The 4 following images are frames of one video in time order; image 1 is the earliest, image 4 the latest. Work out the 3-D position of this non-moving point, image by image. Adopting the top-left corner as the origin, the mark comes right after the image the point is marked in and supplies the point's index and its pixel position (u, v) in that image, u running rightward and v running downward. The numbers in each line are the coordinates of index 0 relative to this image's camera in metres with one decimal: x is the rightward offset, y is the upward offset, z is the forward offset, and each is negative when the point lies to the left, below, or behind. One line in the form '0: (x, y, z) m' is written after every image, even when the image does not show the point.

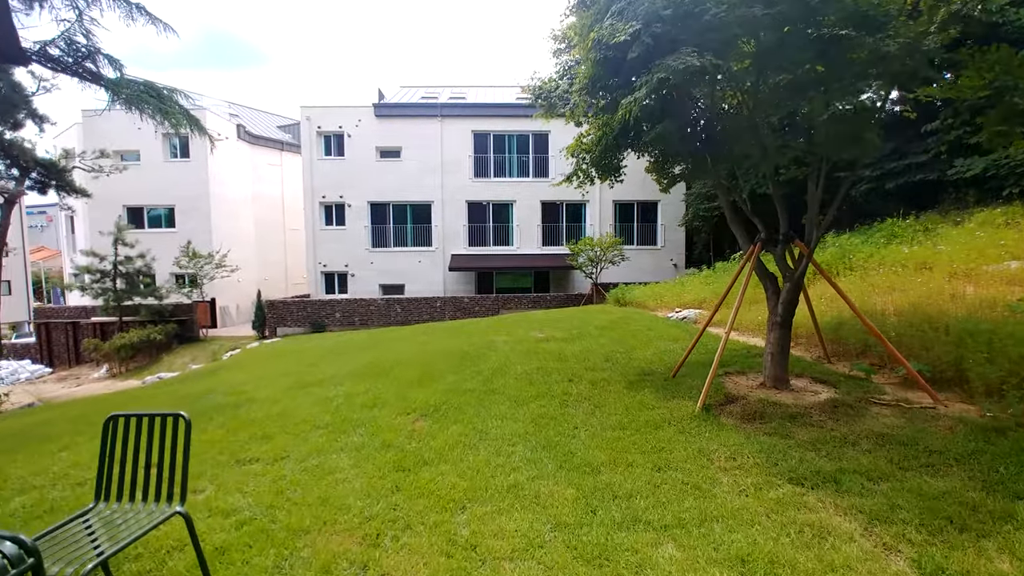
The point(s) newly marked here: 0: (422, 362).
0: (-1.6, -1.3, +8.1) m
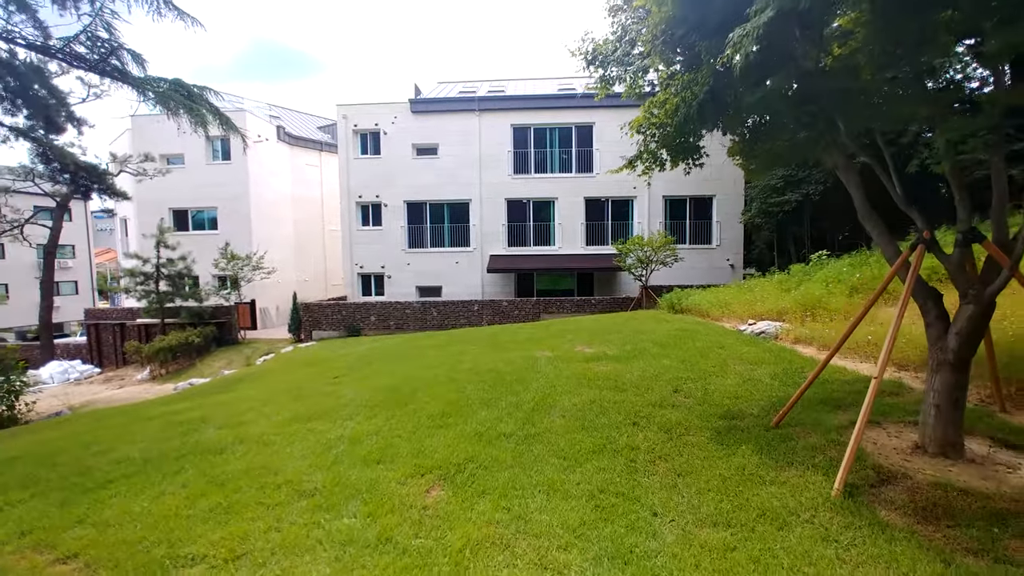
0: (-1.0, -1.5, +6.8) m
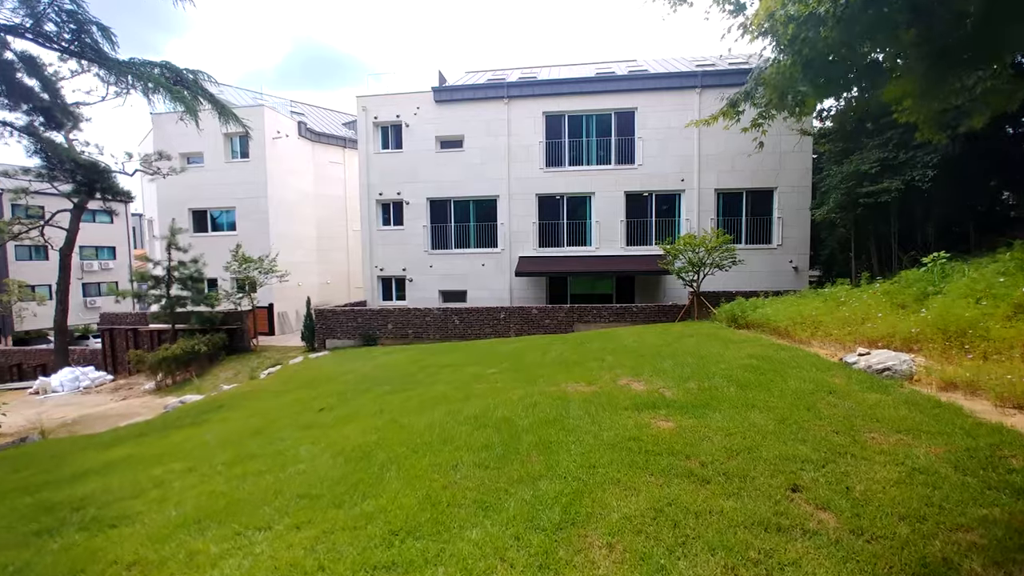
0: (-0.8, -1.7, +4.6) m
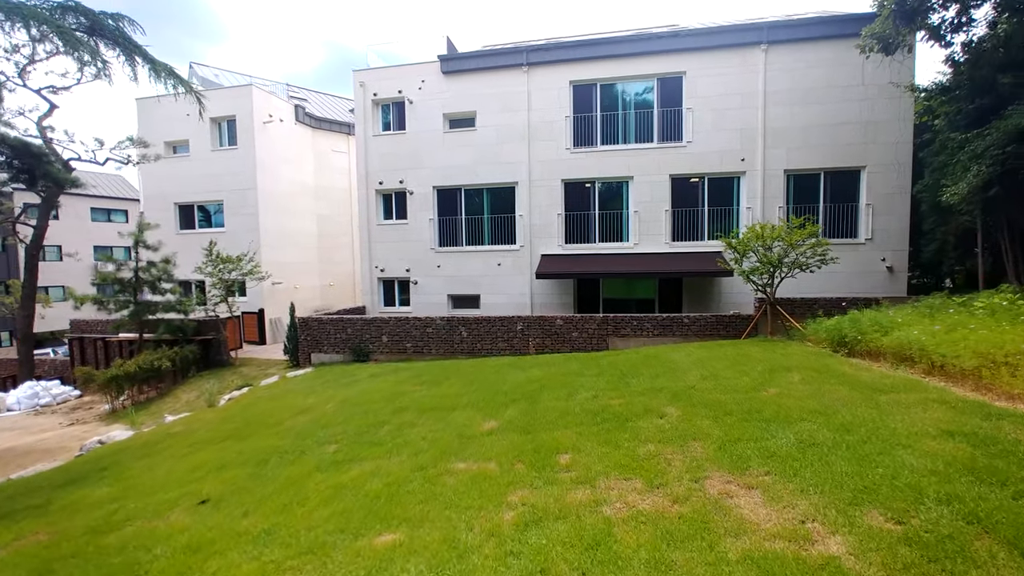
0: (-1.0, -1.9, +1.2) m
